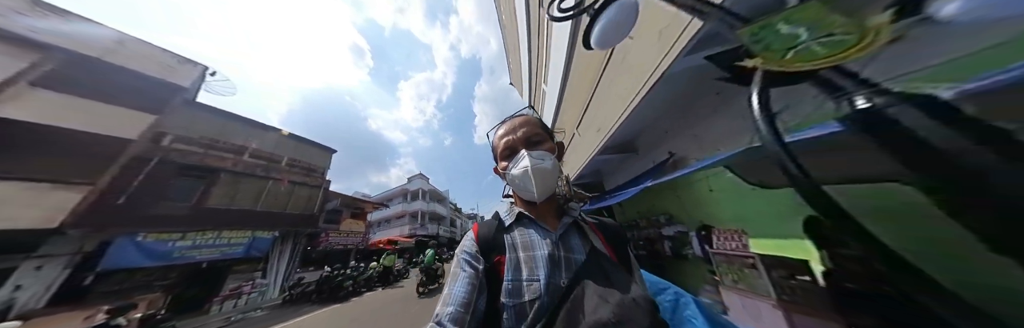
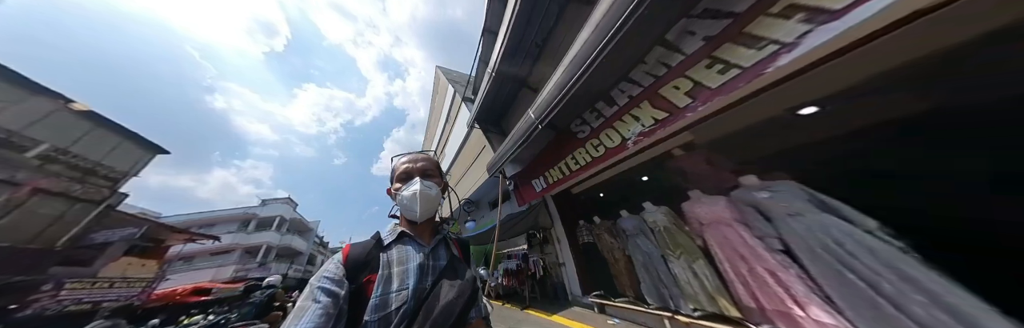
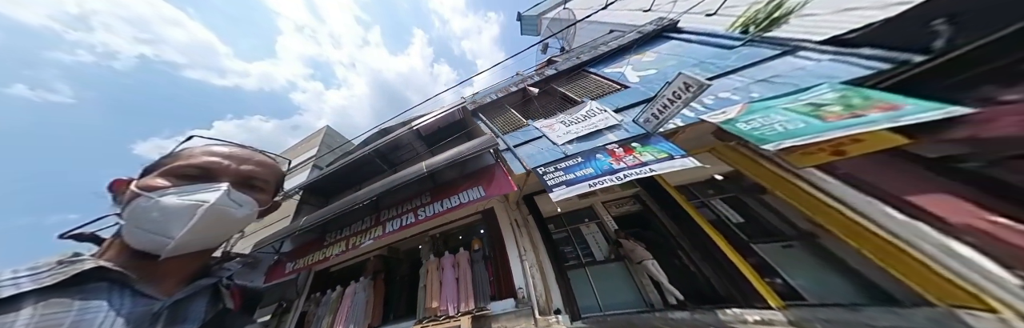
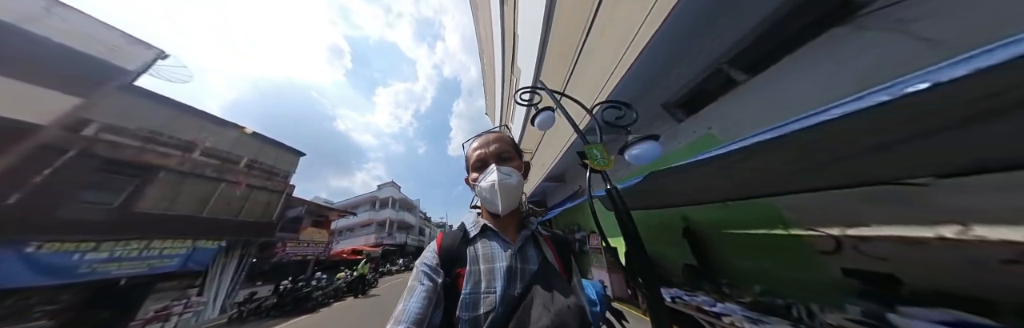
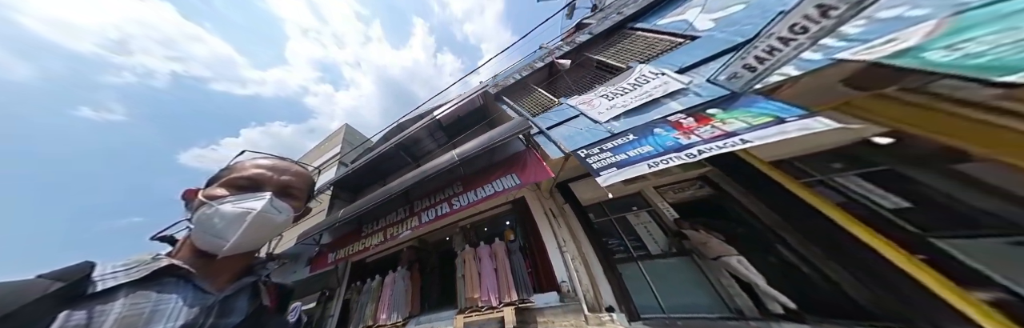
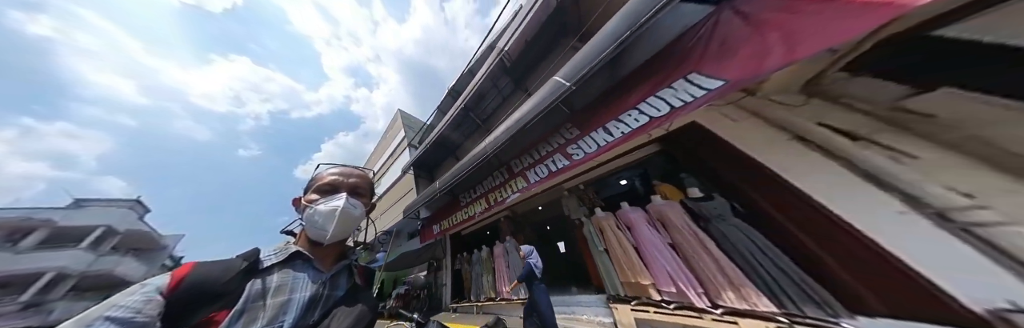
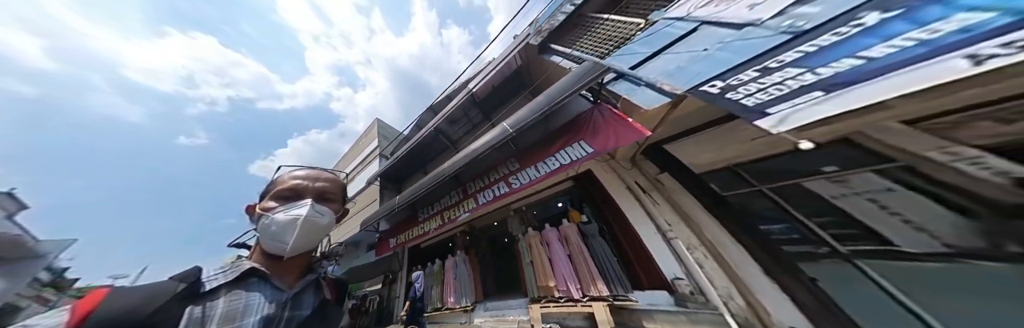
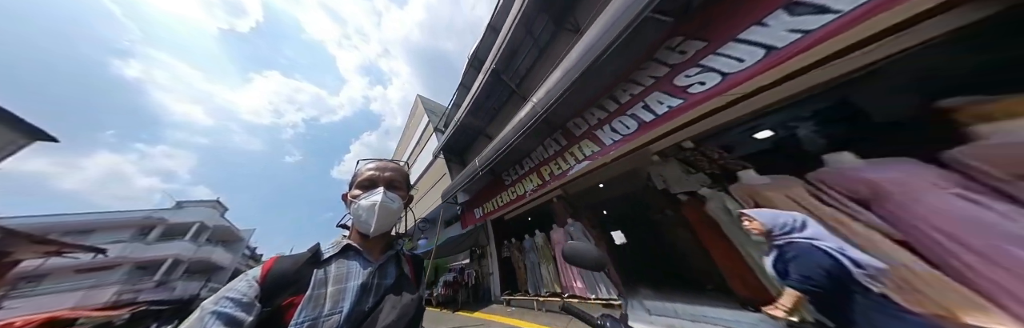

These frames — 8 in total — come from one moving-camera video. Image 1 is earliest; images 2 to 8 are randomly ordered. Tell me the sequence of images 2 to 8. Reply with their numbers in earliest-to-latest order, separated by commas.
4, 2, 8, 6, 7, 5, 3
